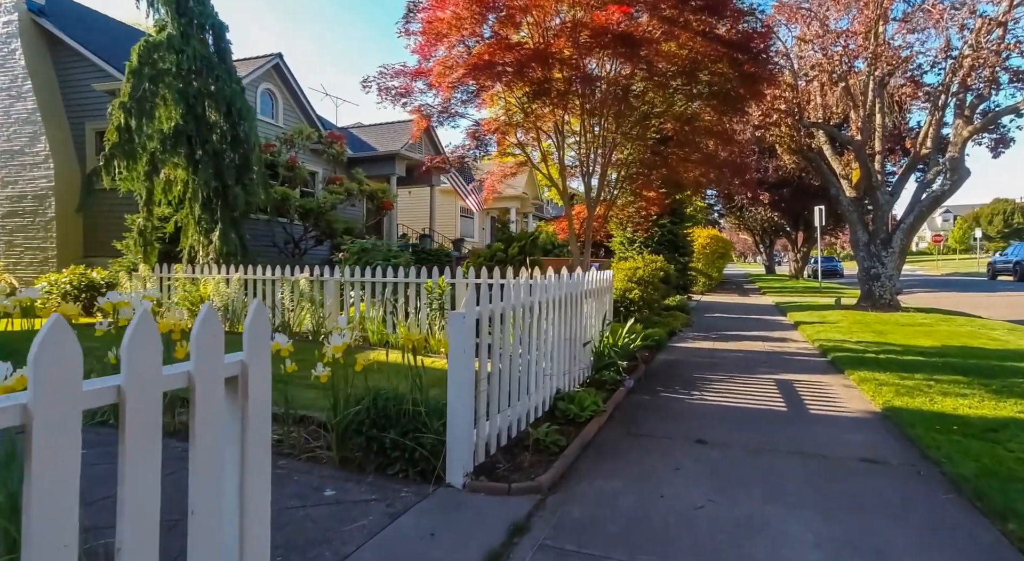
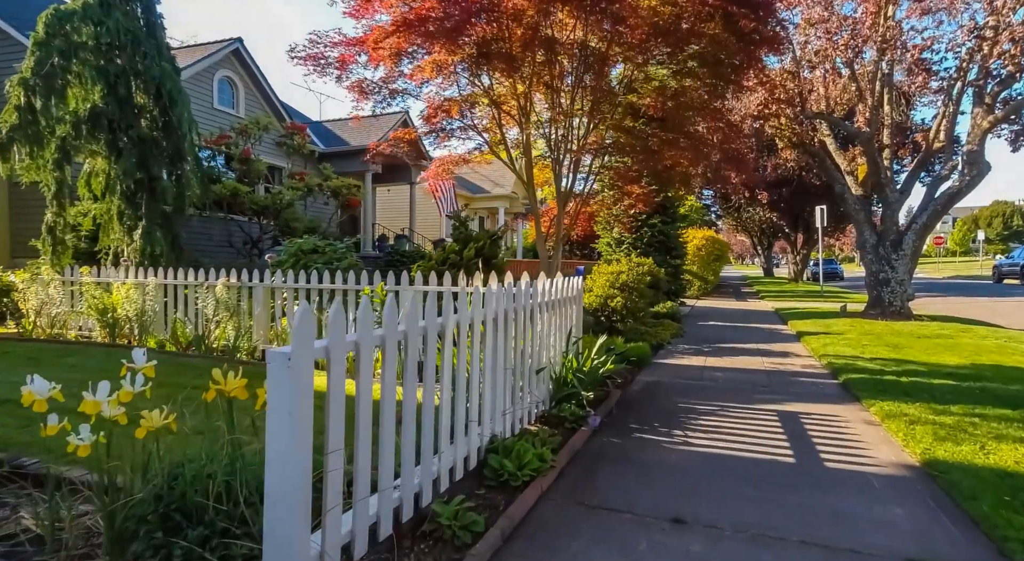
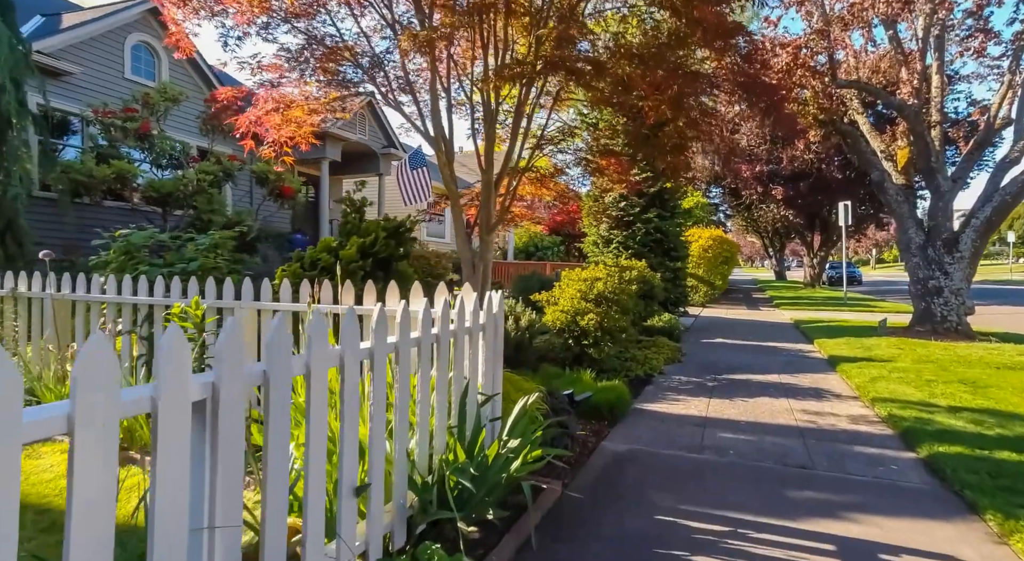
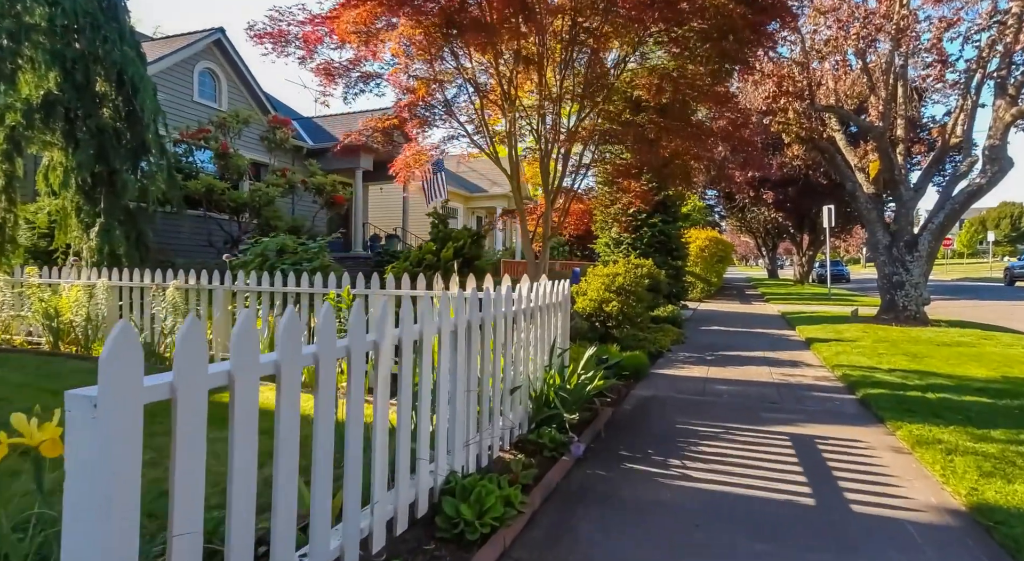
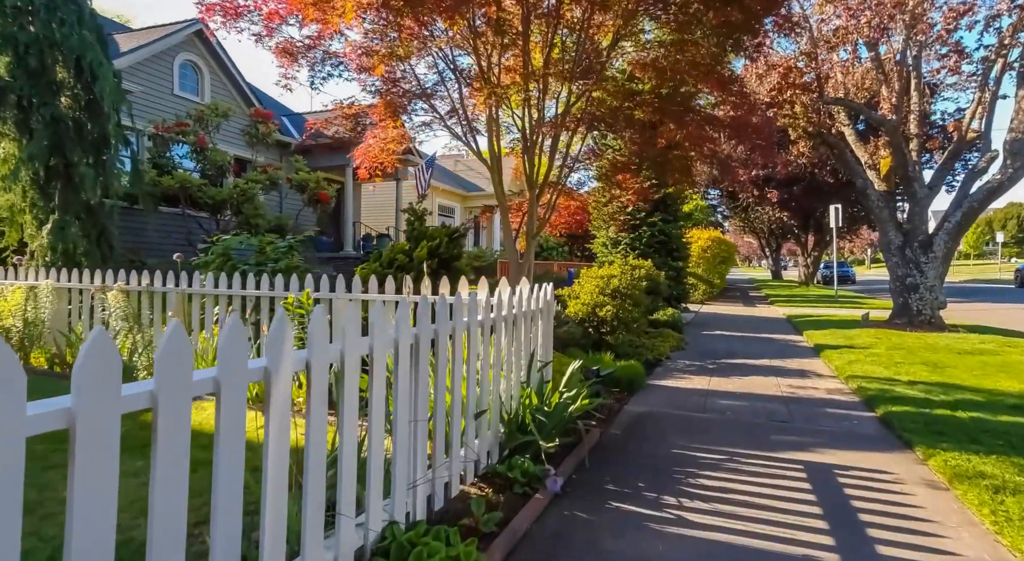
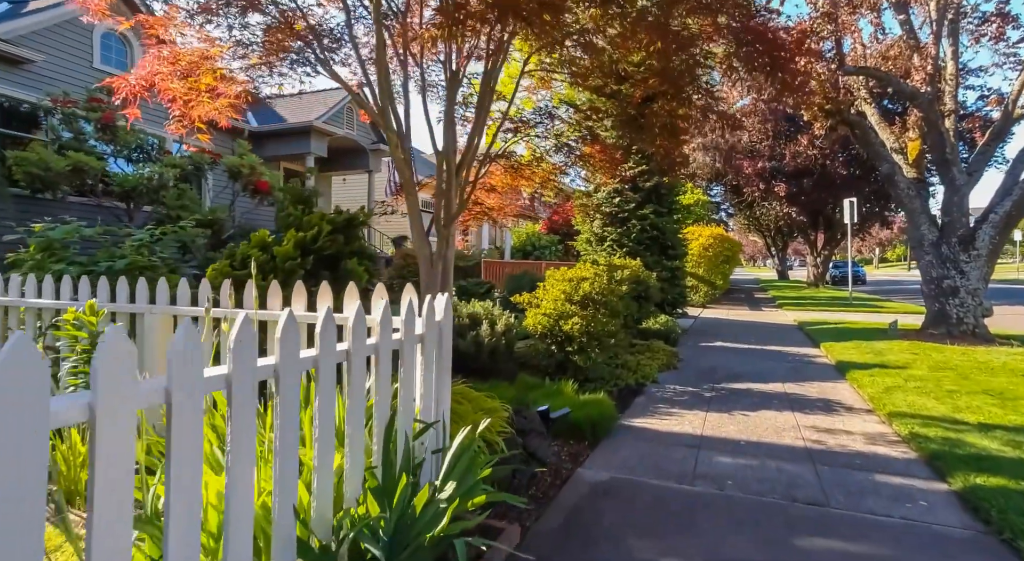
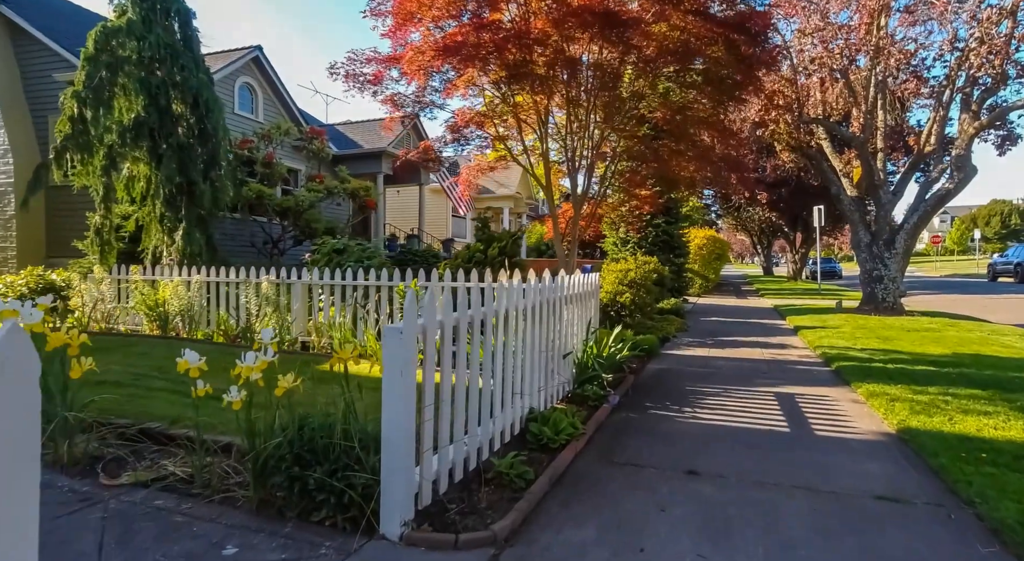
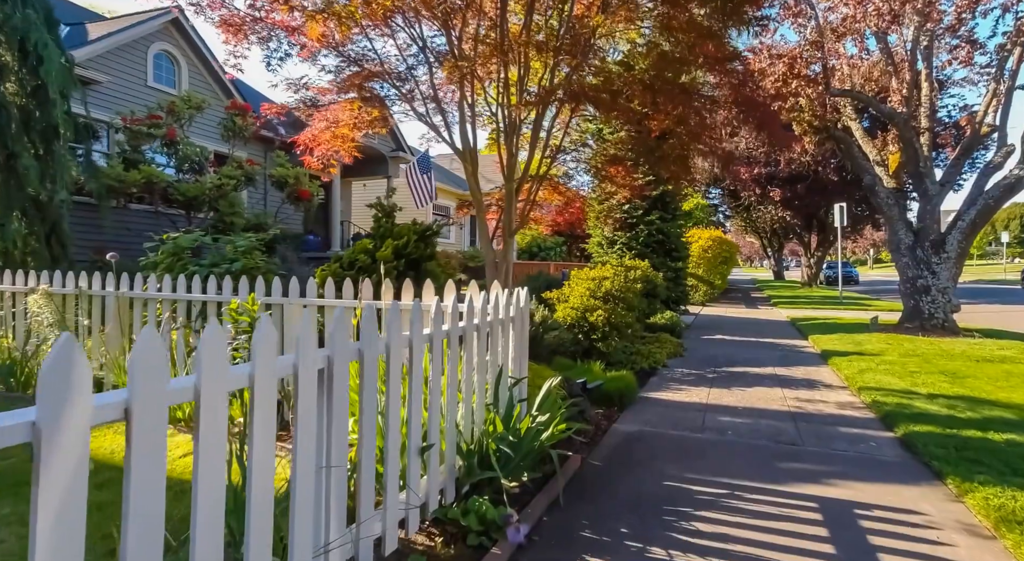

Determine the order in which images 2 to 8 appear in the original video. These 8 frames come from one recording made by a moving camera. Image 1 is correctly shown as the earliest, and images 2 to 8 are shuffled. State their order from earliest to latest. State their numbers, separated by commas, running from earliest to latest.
7, 2, 4, 5, 8, 3, 6
